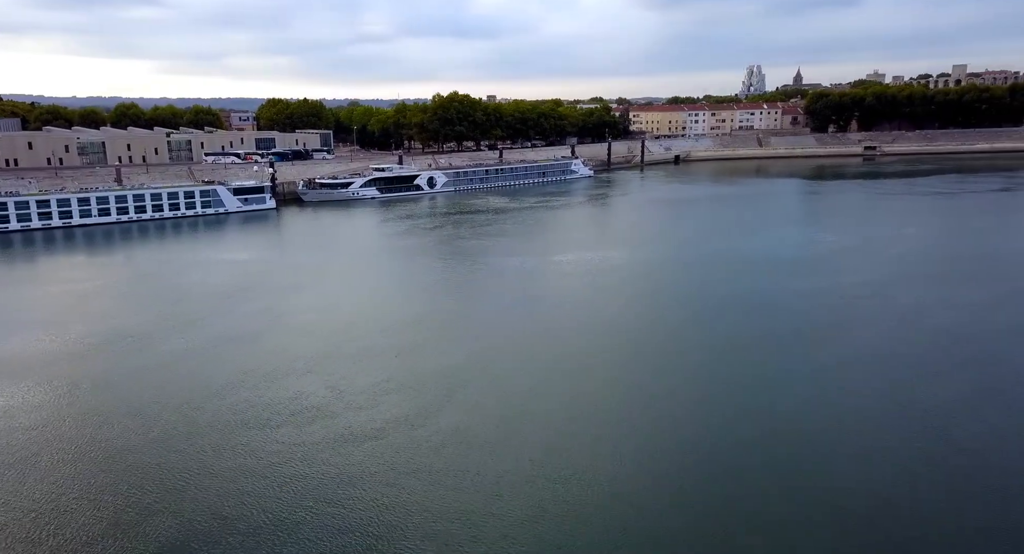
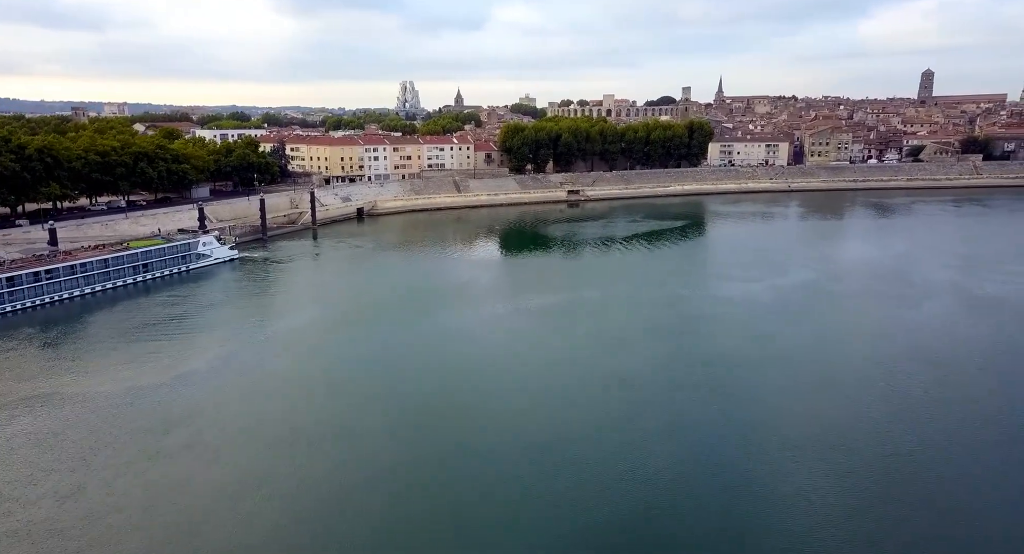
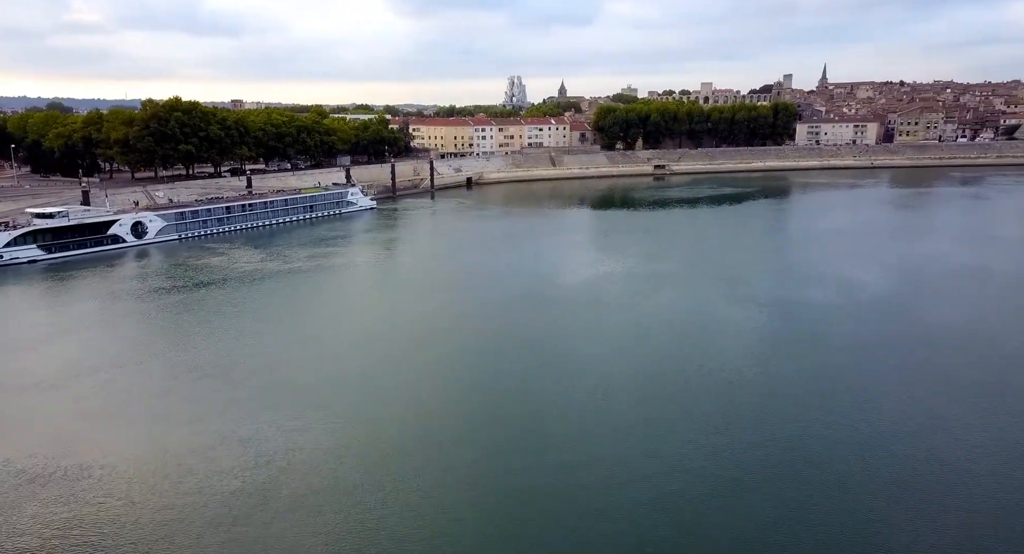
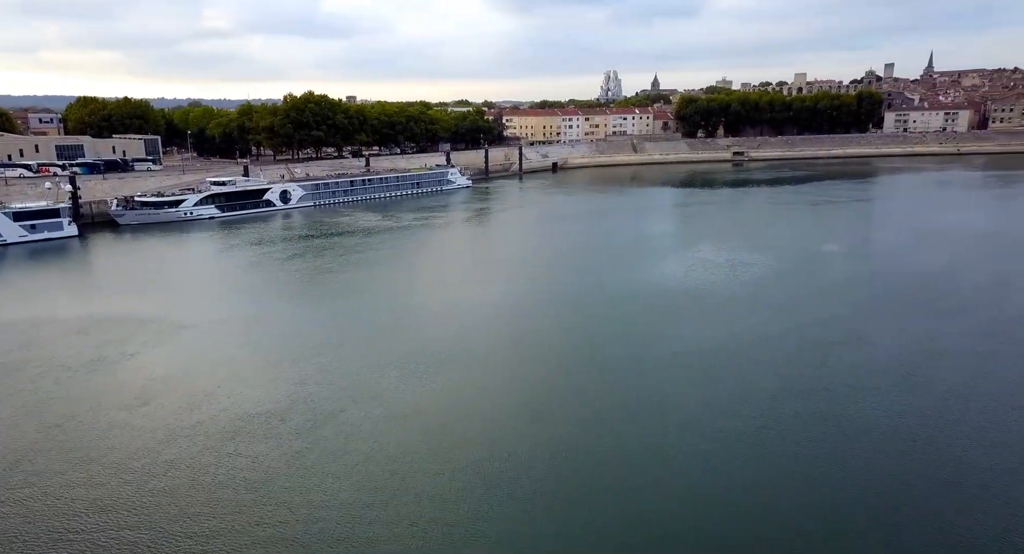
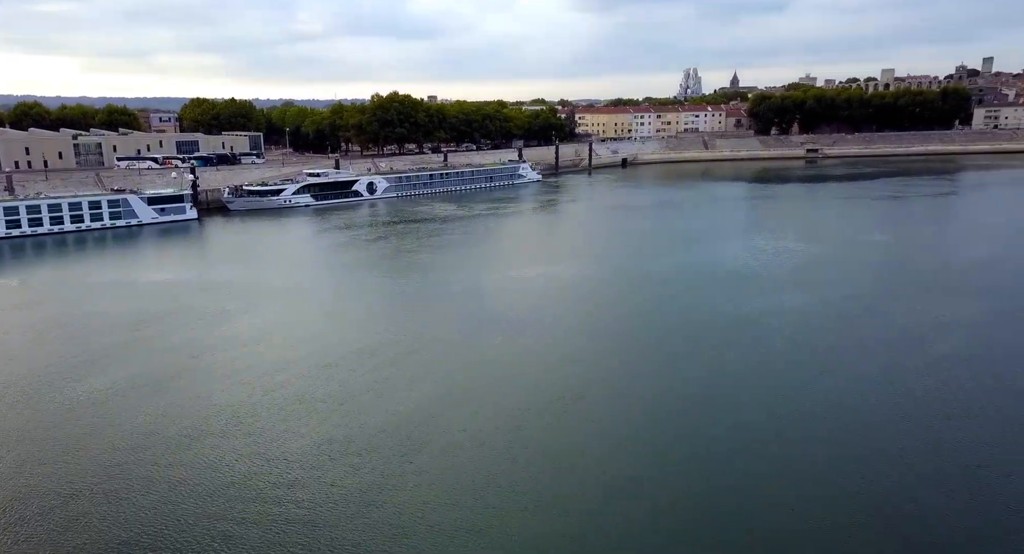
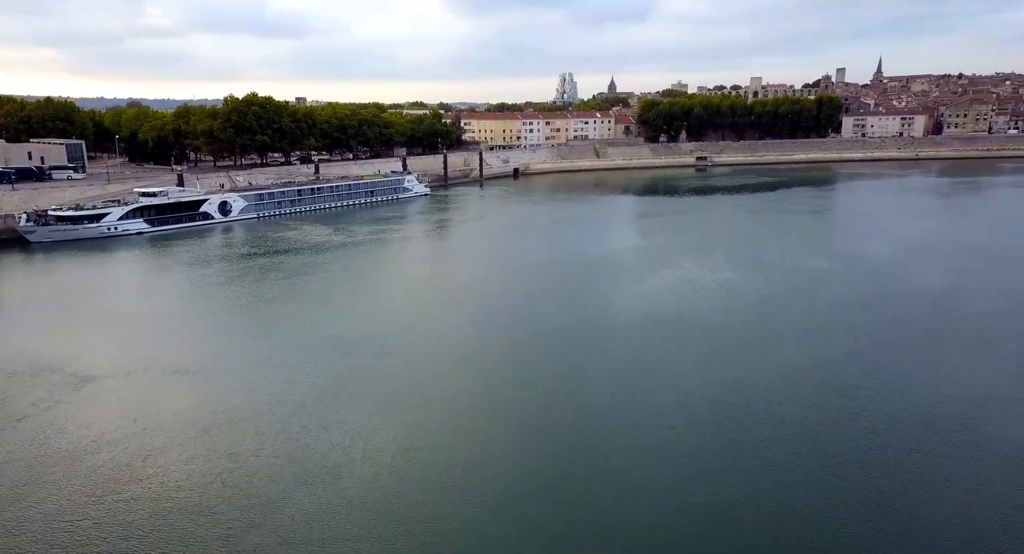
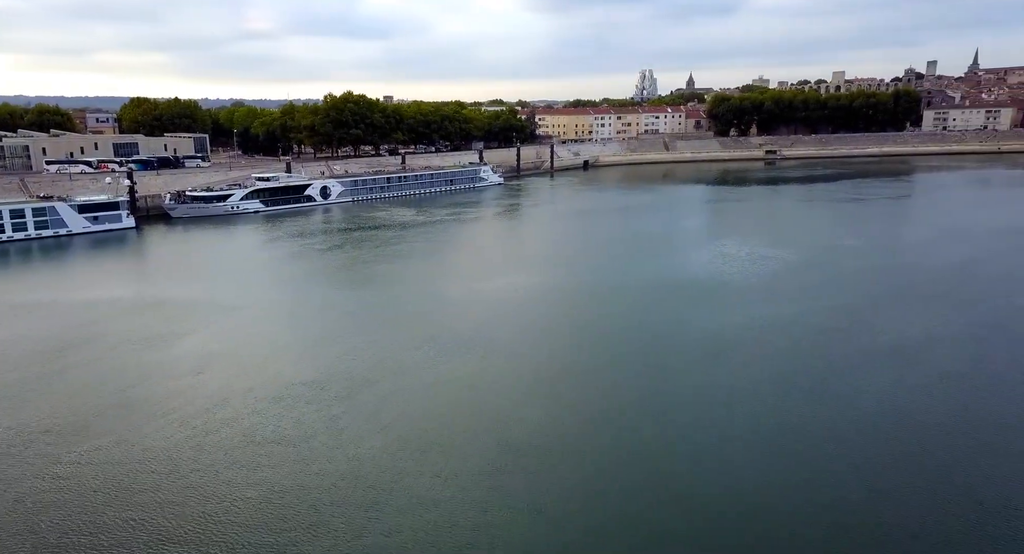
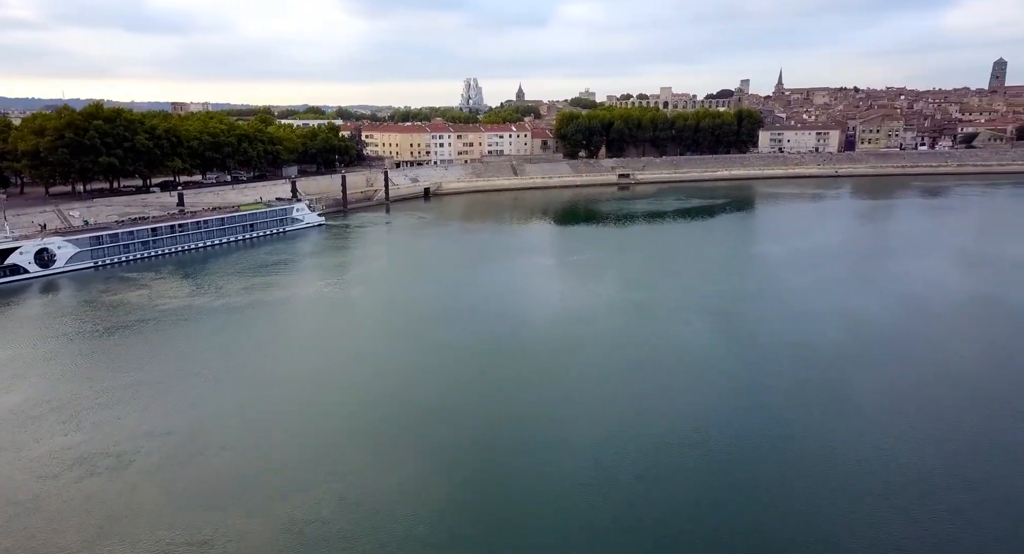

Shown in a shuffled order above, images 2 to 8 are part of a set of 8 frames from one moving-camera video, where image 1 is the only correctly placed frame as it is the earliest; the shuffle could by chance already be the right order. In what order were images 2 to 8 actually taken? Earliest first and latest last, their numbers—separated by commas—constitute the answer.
5, 7, 4, 6, 3, 8, 2
